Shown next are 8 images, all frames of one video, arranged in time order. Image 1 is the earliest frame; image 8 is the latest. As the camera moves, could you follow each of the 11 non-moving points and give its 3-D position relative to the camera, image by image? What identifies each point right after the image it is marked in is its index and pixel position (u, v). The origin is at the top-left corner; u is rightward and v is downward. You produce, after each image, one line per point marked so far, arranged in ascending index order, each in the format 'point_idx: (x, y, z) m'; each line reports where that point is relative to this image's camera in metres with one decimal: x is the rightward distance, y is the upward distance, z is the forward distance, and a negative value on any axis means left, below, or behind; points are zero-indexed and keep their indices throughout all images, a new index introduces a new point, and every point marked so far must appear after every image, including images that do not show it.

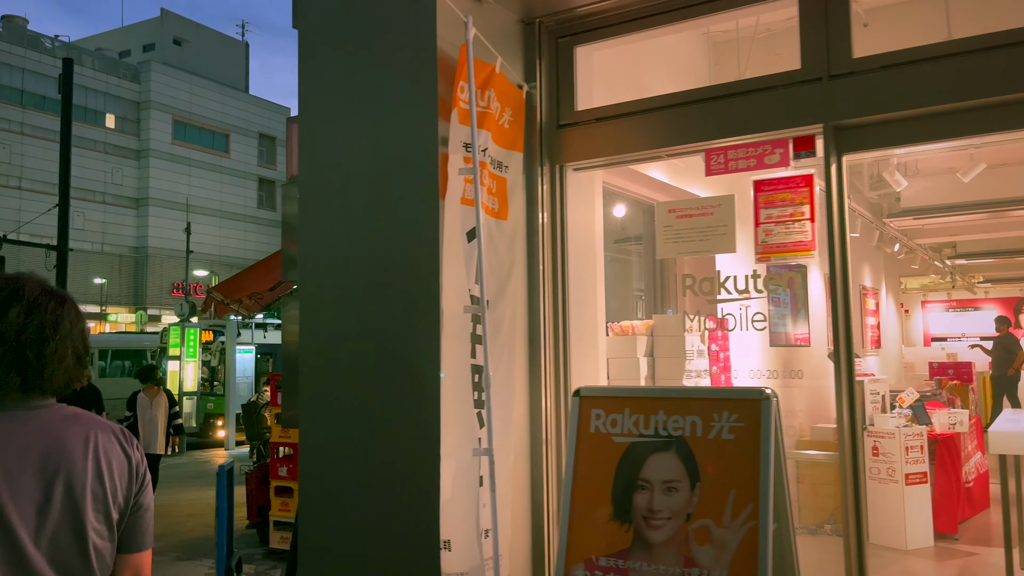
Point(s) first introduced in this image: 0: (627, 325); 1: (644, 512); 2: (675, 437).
0: (+0.6, -0.2, +4.1) m
1: (+0.4, -0.7, +2.7) m
2: (+0.5, -0.5, +2.7) m
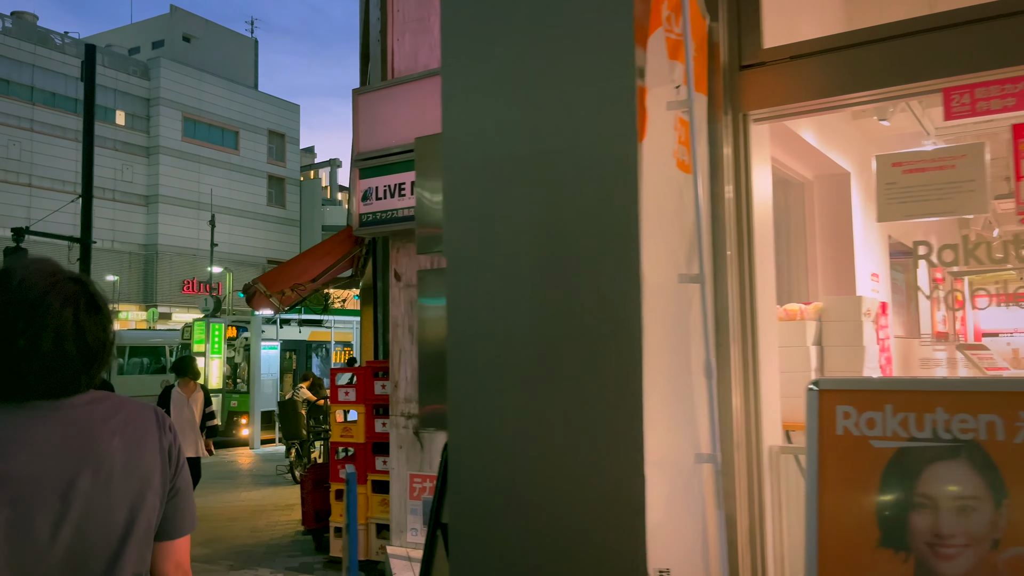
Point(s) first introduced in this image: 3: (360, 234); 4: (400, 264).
0: (+1.2, -0.1, +3.5) m
1: (+1.1, -0.6, +2.1) m
2: (+1.2, -0.4, +2.1) m
3: (-1.2, +0.4, +6.3) m
4: (-0.8, +0.2, +6.2) m
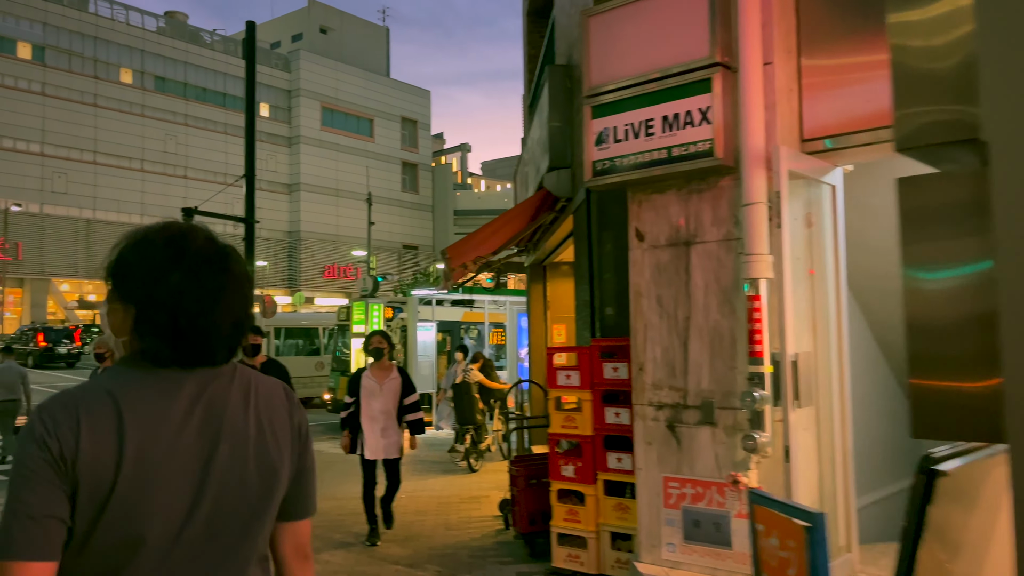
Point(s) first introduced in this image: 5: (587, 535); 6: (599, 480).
0: (+2.5, +0.1, +2.1) m
1: (+2.1, -0.5, +0.7) m
2: (+2.2, -0.2, +0.7) m
3: (+0.5, +0.7, +5.2) m
4: (+0.8, +0.4, +5.1) m
5: (+0.5, -1.7, +5.6) m
6: (+0.6, -1.3, +5.6) m
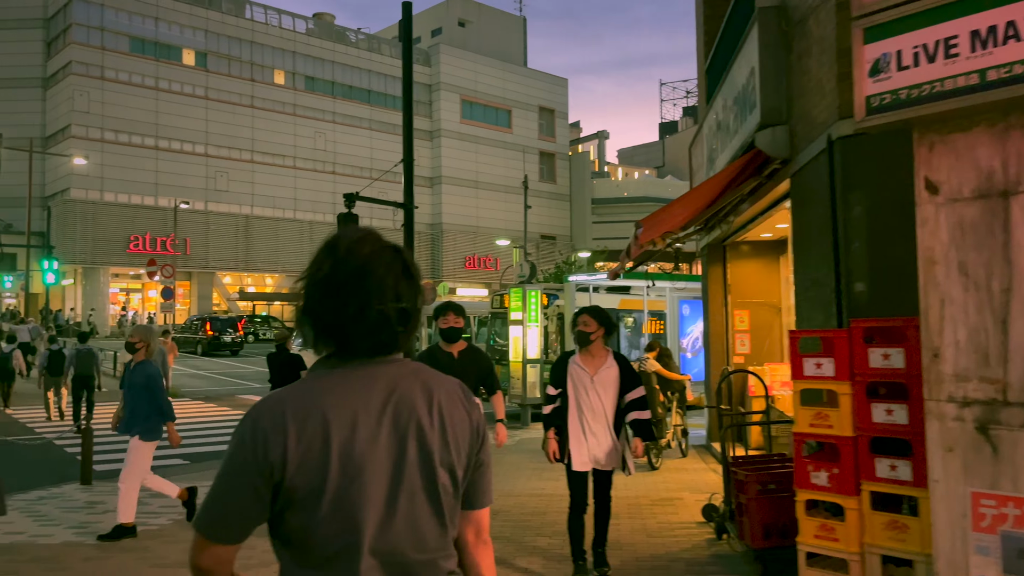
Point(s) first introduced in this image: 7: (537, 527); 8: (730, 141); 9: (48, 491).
0: (+3.2, +0.3, +0.9) m
1: (+2.6, -0.3, -0.5) m
2: (+2.7, -0.1, -0.5) m
3: (+1.8, +0.8, +4.2) m
4: (+2.1, +0.6, +4.1) m
5: (+1.9, -1.5, +4.6) m
6: (+2.0, -1.1, +4.6) m
7: (+0.2, -2.0, +7.1) m
8: (+2.3, +1.5, +8.6) m
9: (-5.4, -2.3, +9.5) m
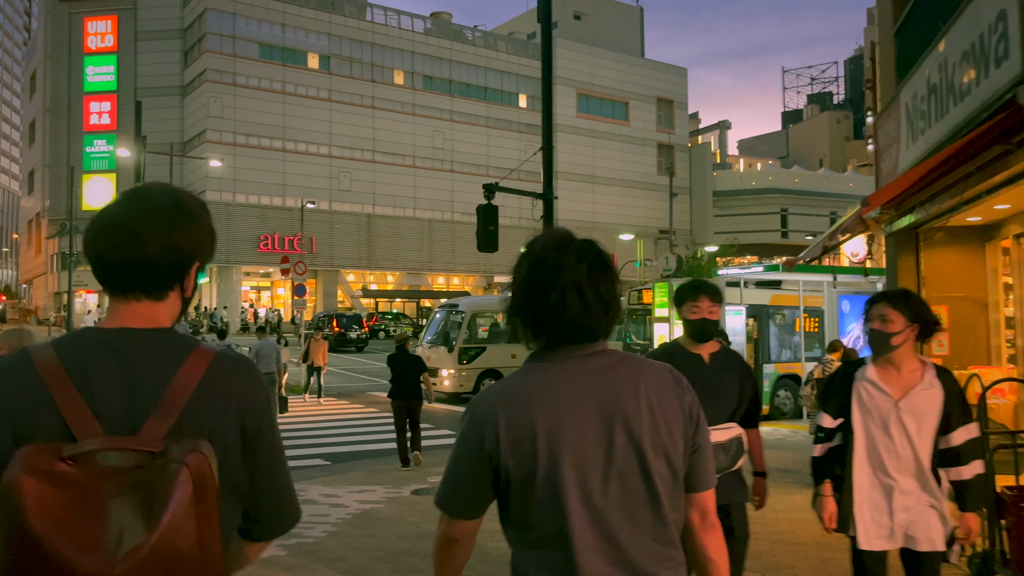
0: (+3.8, +0.3, -0.5) m
1: (+3.1, -0.3, -1.7) m
2: (+3.1, 0.0, -1.8) m
3: (+2.8, +0.9, +3.0) m
4: (+3.1, +0.6, +2.8) m
5: (+3.0, -1.4, +3.4) m
6: (+3.1, -1.1, +3.3) m
7: (+1.6, -2.0, +6.0) m
8: (+3.9, +1.6, +7.2) m
9: (-3.5, -2.3, +9.2) m
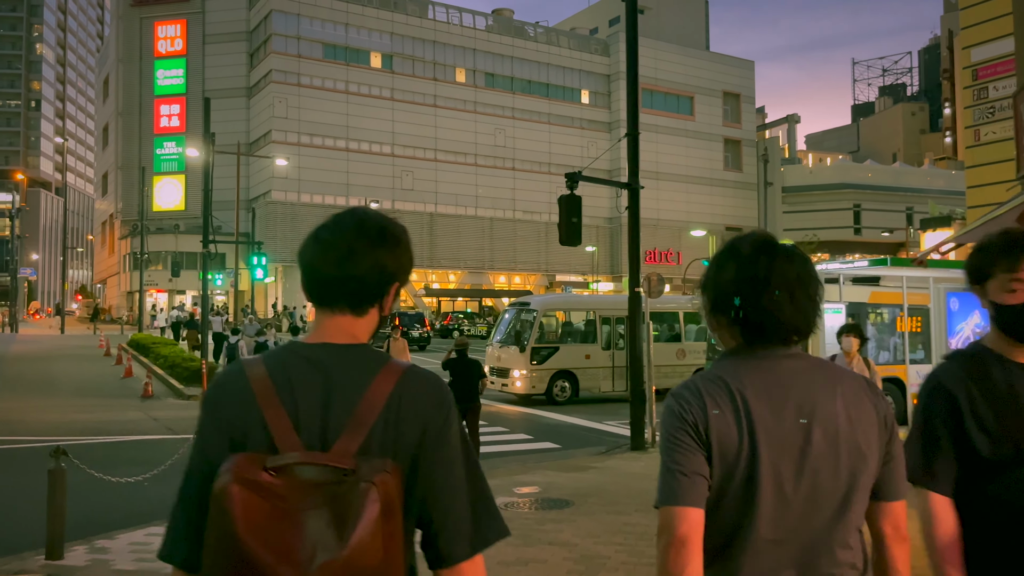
0: (+4.1, +0.4, -1.6) m
1: (+3.3, -0.2, -2.8) m
2: (+3.4, 0.0, -2.8) m
3: (+3.4, +0.9, +1.9) m
4: (+3.6, +0.7, +1.7) m
5: (+3.6, -1.4, +2.3) m
6: (+3.6, -1.0, +2.3) m
7: (+2.4, -1.9, +5.1) m
8: (+4.7, +1.7, +6.1) m
9: (-2.5, -2.2, +8.6) m
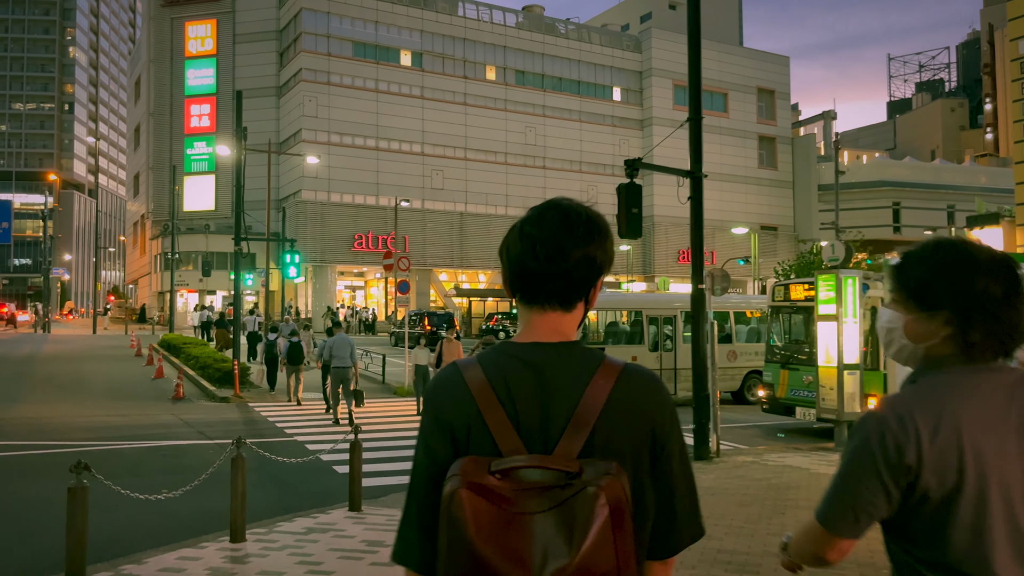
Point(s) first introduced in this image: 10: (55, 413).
0: (+4.4, +0.4, -2.6) m
1: (+3.6, -0.2, -3.8) m
2: (+3.6, +0.1, -3.8) m
3: (+3.8, +1.0, +0.9) m
4: (+4.1, +0.8, +0.7) m
5: (+4.0, -1.3, +1.3) m
6: (+4.1, -0.9, +1.3) m
7: (+2.9, -1.9, +4.1) m
8: (+5.3, +1.7, +5.1) m
9: (-1.9, -2.2, +7.8) m
10: (-10.0, -2.7, +17.9) m
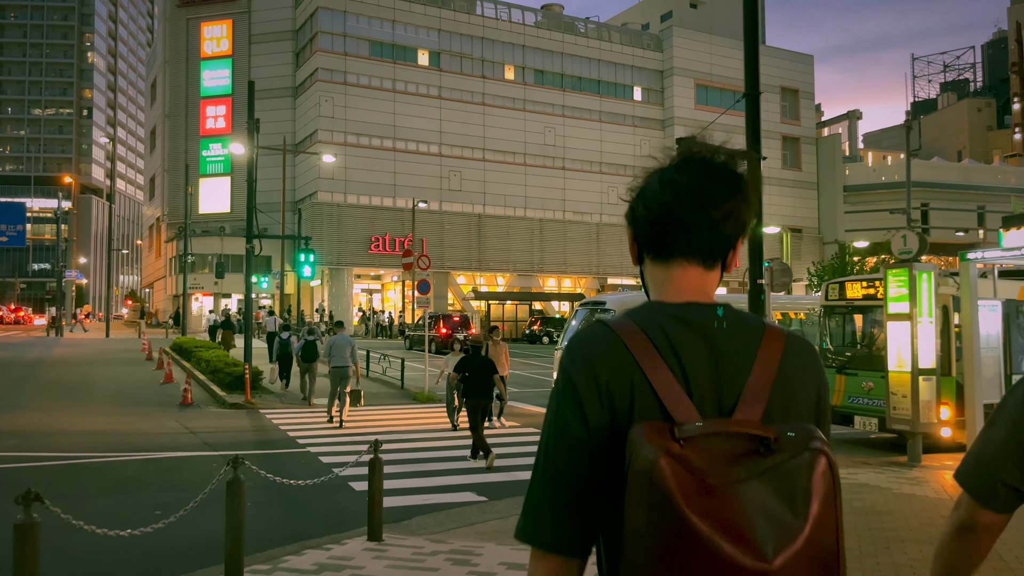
0: (+4.6, +0.6, -3.9) m
1: (+3.7, 0.0, -5.1) m
2: (+3.8, +0.2, -5.1) m
3: (+4.1, +1.1, -0.4) m
4: (+4.3, +0.9, -0.6) m
5: (+4.3, -1.2, 0.0) m
6: (+4.3, -0.8, 0.0) m
7: (+3.3, -1.8, +2.8) m
8: (+5.6, +1.8, +3.8) m
9: (-1.5, -2.1, +6.6) m
10: (-9.4, -2.7, +16.9) m
